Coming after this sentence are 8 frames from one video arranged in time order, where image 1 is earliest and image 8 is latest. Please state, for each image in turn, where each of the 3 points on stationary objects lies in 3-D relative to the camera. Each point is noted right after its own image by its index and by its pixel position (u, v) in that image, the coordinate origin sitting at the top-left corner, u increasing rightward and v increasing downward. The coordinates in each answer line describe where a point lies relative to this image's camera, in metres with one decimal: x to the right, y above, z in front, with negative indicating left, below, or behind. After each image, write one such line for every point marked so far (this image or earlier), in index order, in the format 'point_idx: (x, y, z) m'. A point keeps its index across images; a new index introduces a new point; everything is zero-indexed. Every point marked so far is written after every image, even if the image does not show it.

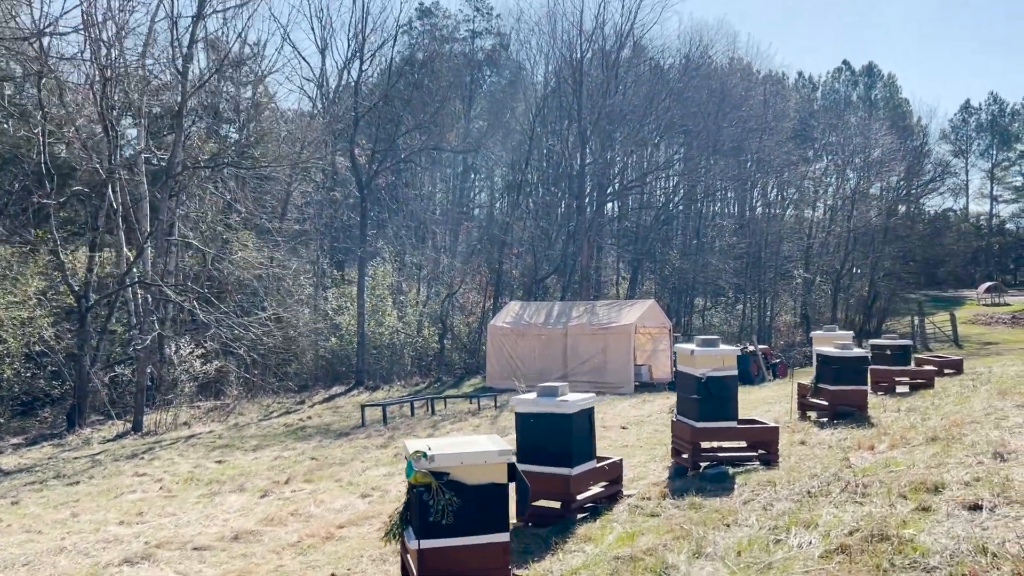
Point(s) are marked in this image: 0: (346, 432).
0: (-2.9, -2.5, +13.0) m
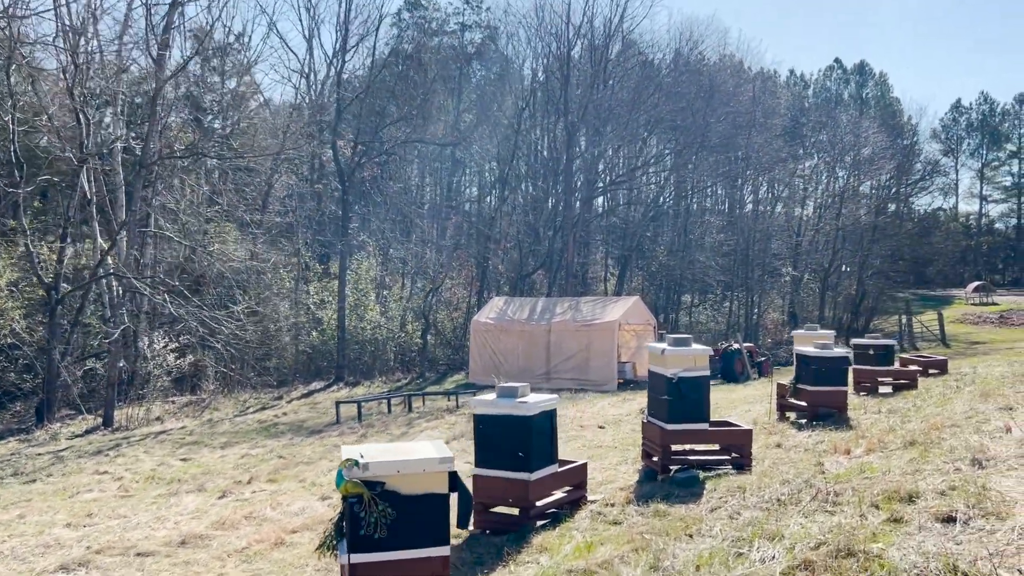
0: (-3.3, -2.4, +12.7) m
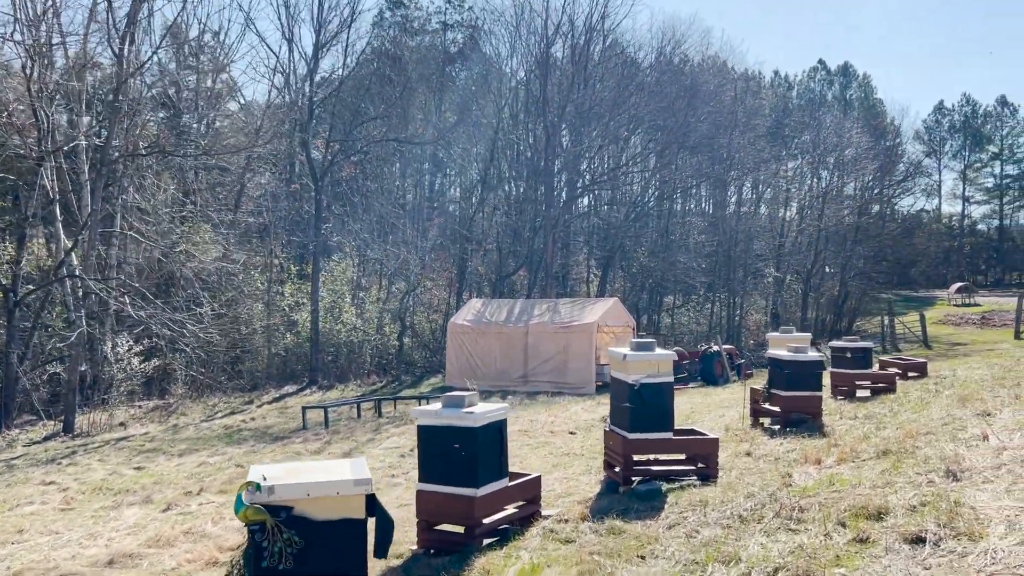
0: (-3.7, -2.4, +12.3) m
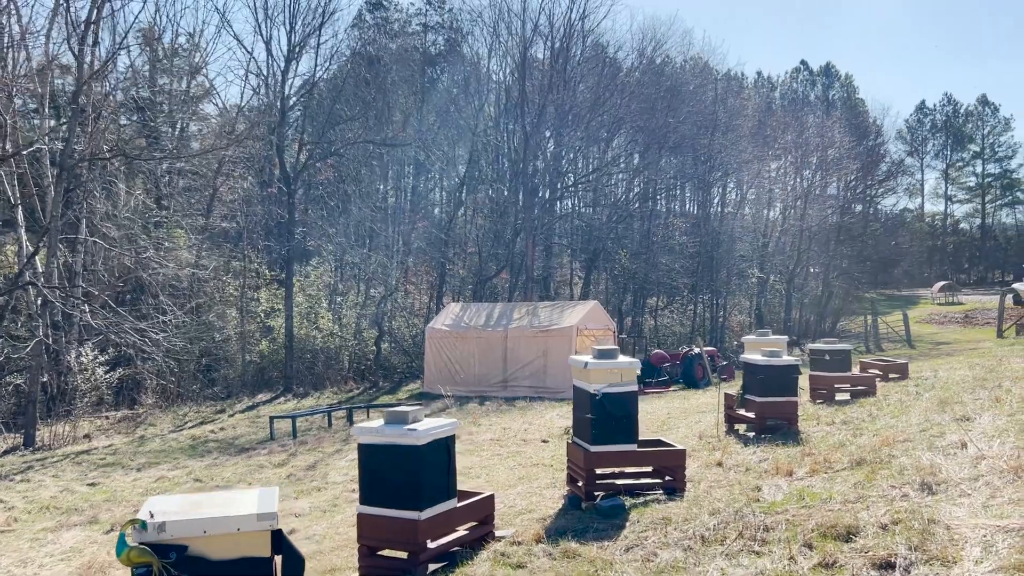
0: (-4.2, -2.5, +11.9) m
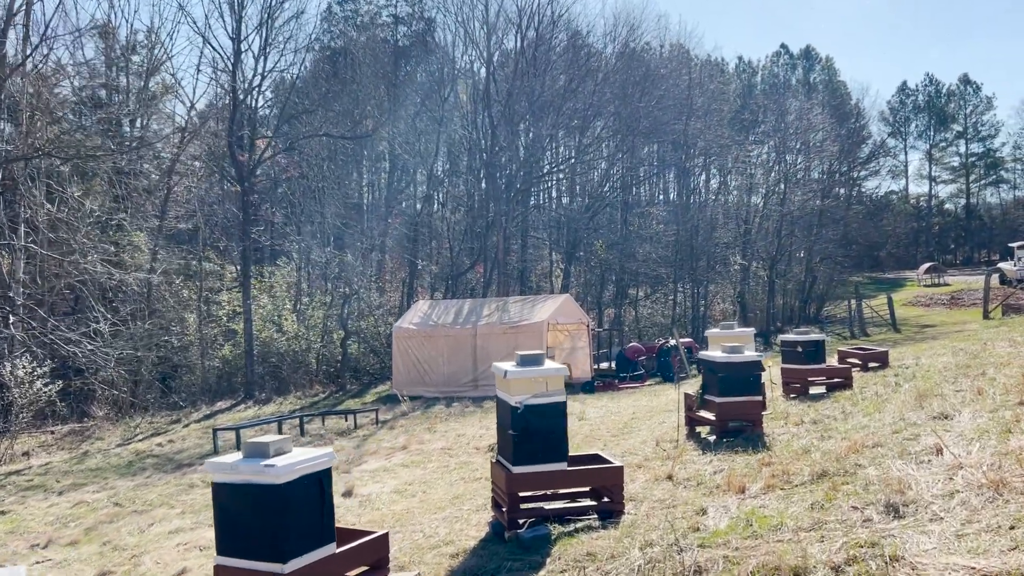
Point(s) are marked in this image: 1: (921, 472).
0: (-4.8, -2.6, +11.2) m
1: (+2.7, -1.2, +5.0) m
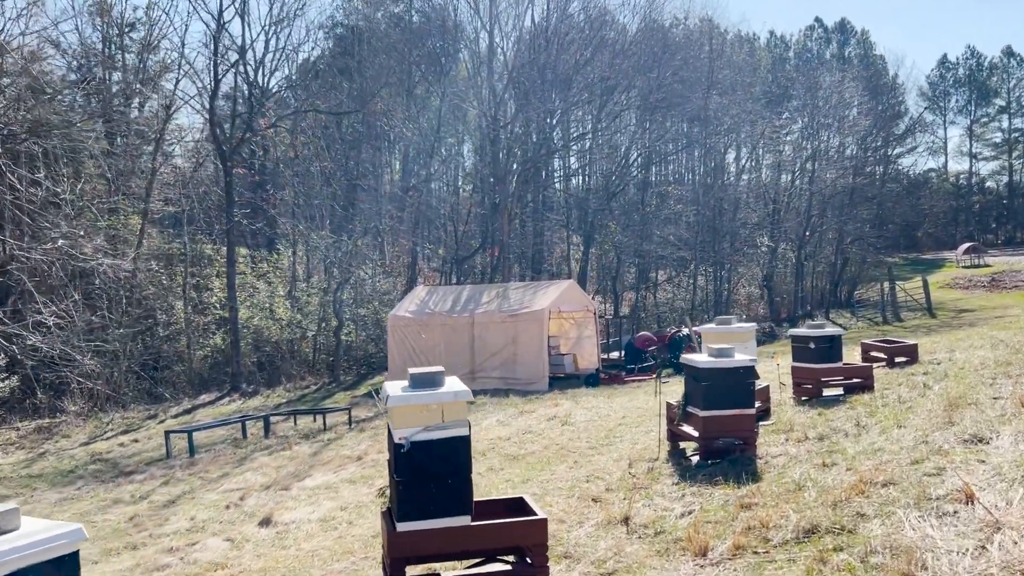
0: (-5.1, -2.5, +10.2) m
1: (+2.1, -1.2, +3.7) m
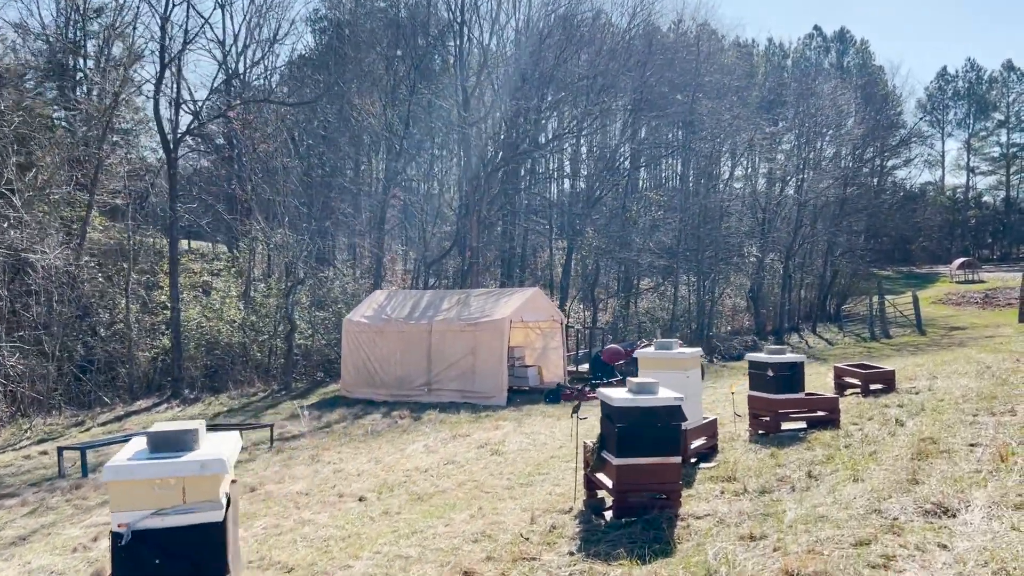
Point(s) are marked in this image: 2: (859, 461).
0: (-6.0, -2.5, +9.1) m
1: (+1.3, -1.4, +2.6) m
2: (+2.9, -1.4, +6.3) m
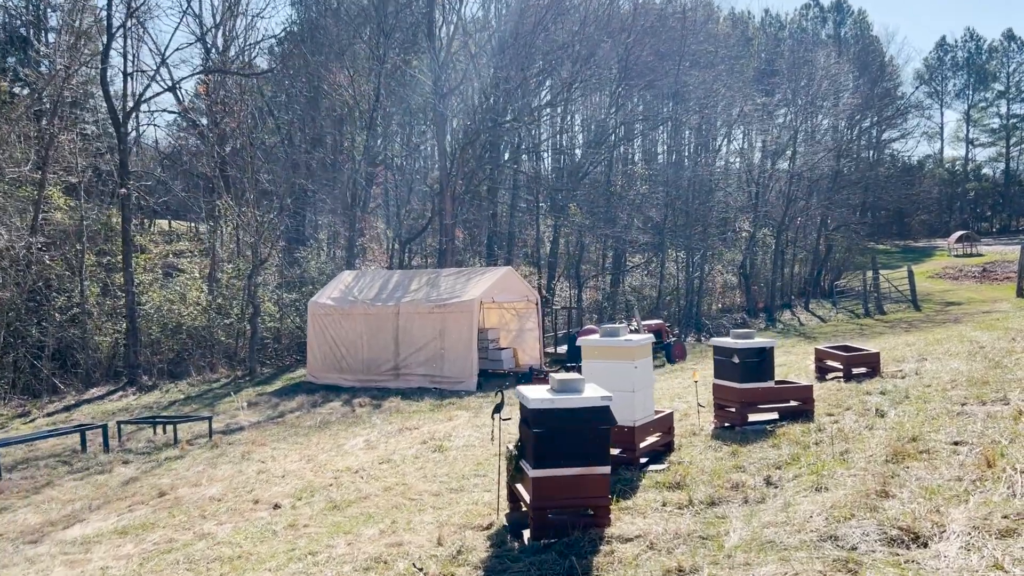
0: (-6.6, -2.3, +8.3) m
1: (+0.7, -1.3, +1.8) m
2: (+2.3, -1.3, +5.5) m
